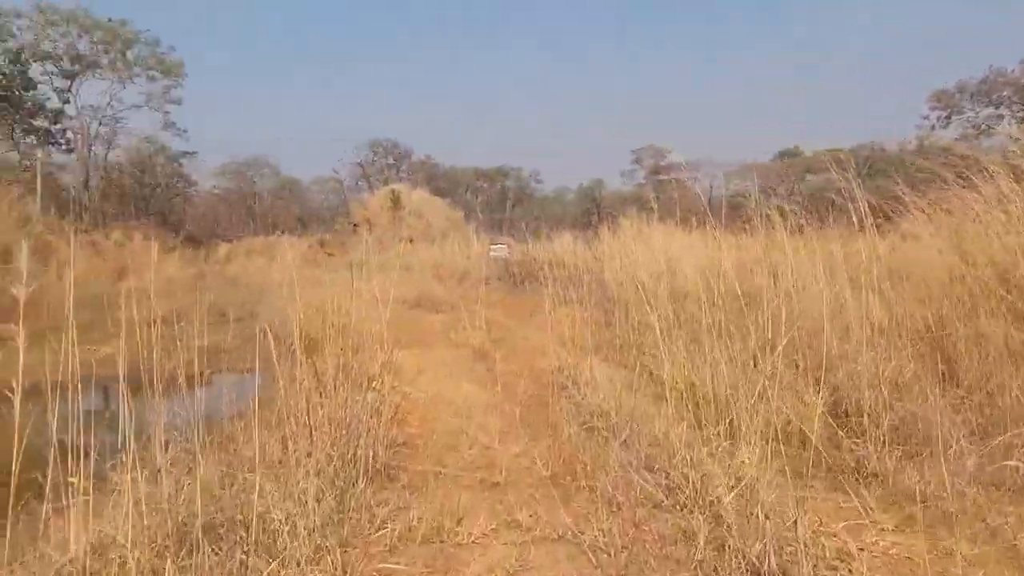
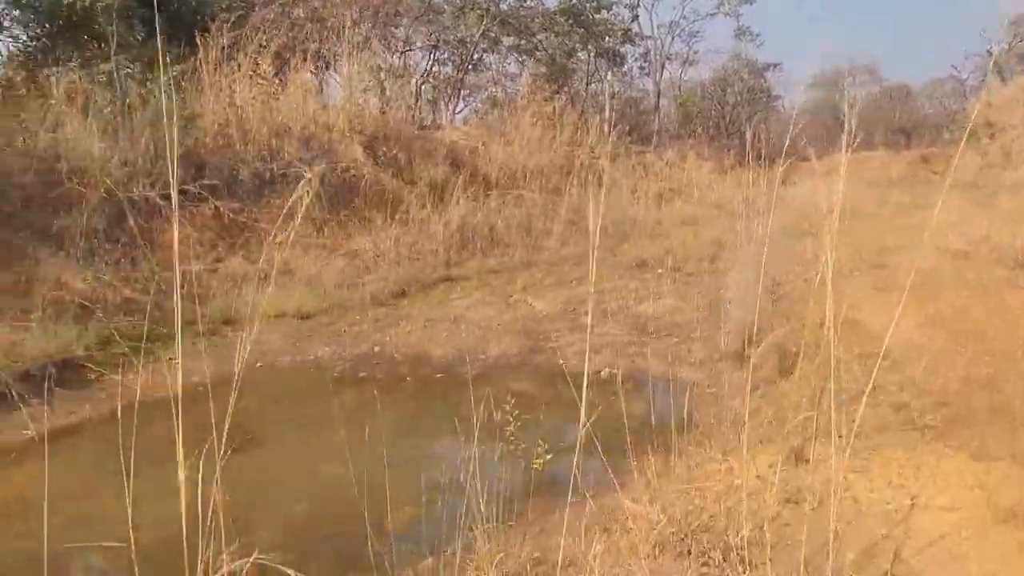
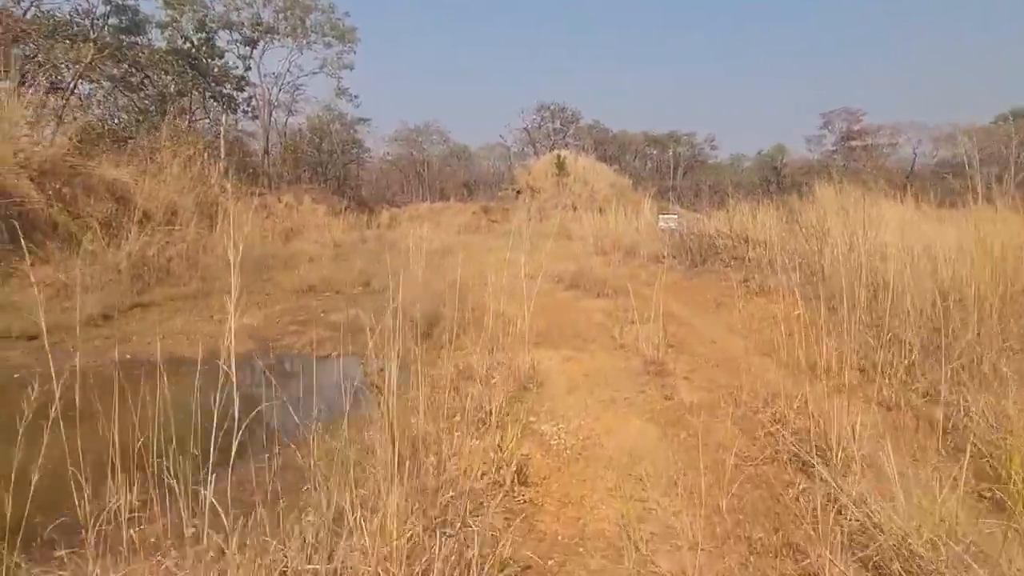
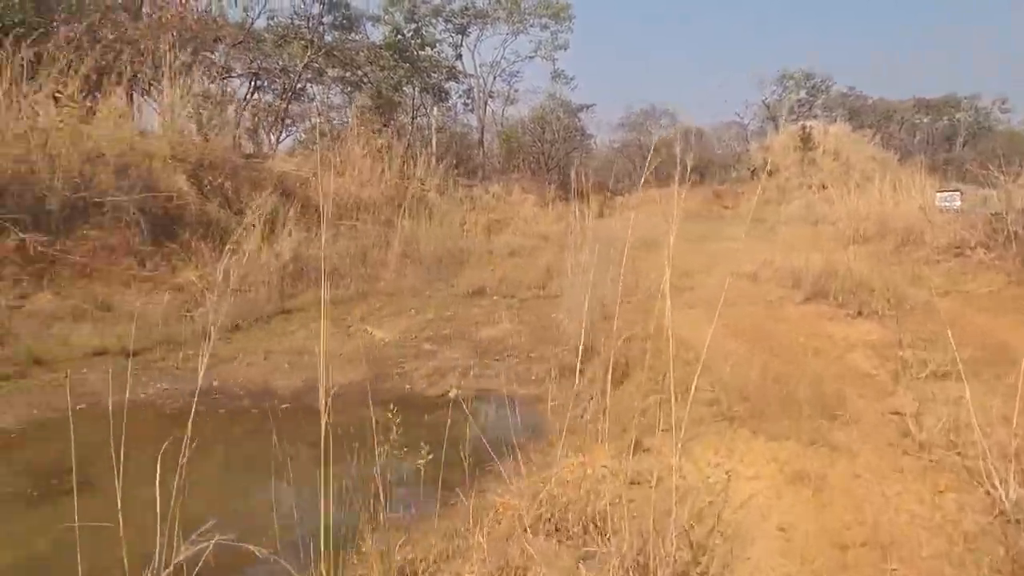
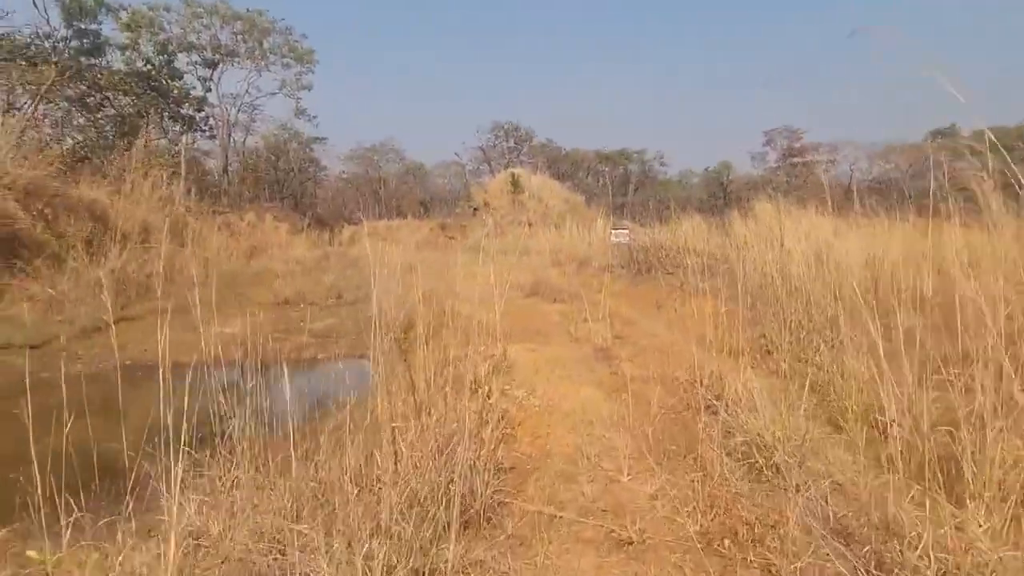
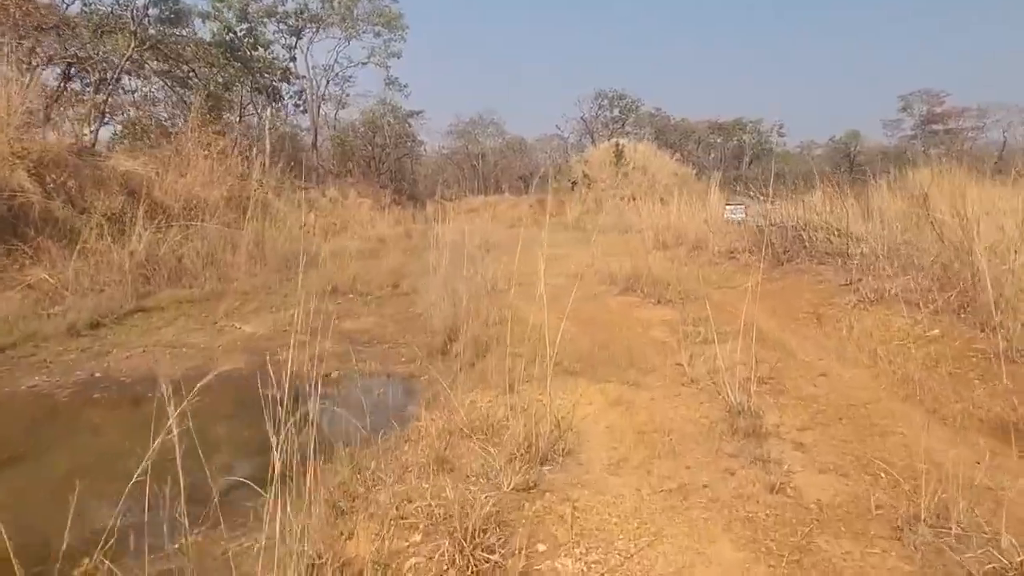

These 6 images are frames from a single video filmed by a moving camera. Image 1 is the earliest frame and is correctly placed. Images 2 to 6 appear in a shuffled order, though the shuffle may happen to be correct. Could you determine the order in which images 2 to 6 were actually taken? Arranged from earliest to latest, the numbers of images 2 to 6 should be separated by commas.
5, 3, 6, 4, 2
